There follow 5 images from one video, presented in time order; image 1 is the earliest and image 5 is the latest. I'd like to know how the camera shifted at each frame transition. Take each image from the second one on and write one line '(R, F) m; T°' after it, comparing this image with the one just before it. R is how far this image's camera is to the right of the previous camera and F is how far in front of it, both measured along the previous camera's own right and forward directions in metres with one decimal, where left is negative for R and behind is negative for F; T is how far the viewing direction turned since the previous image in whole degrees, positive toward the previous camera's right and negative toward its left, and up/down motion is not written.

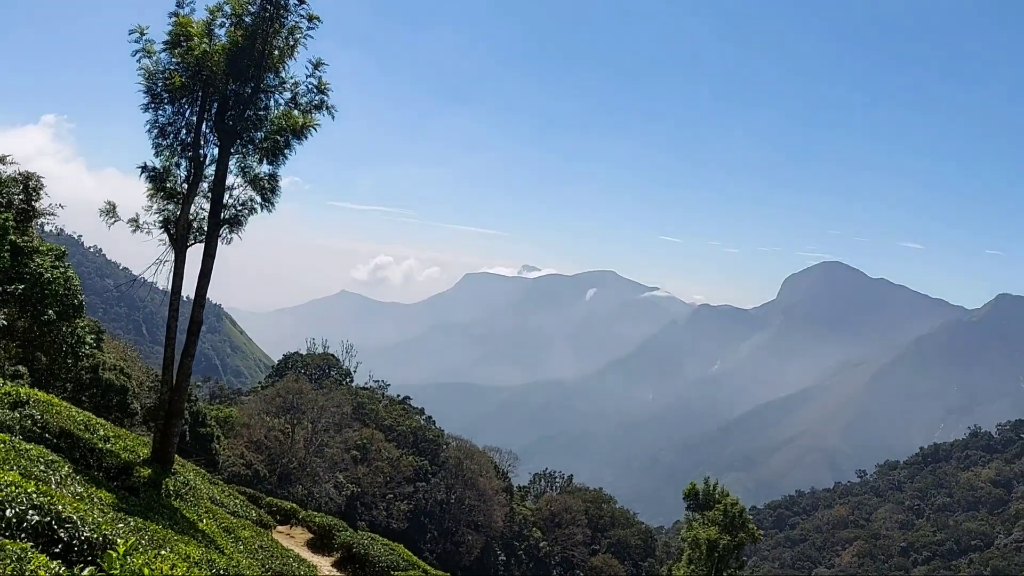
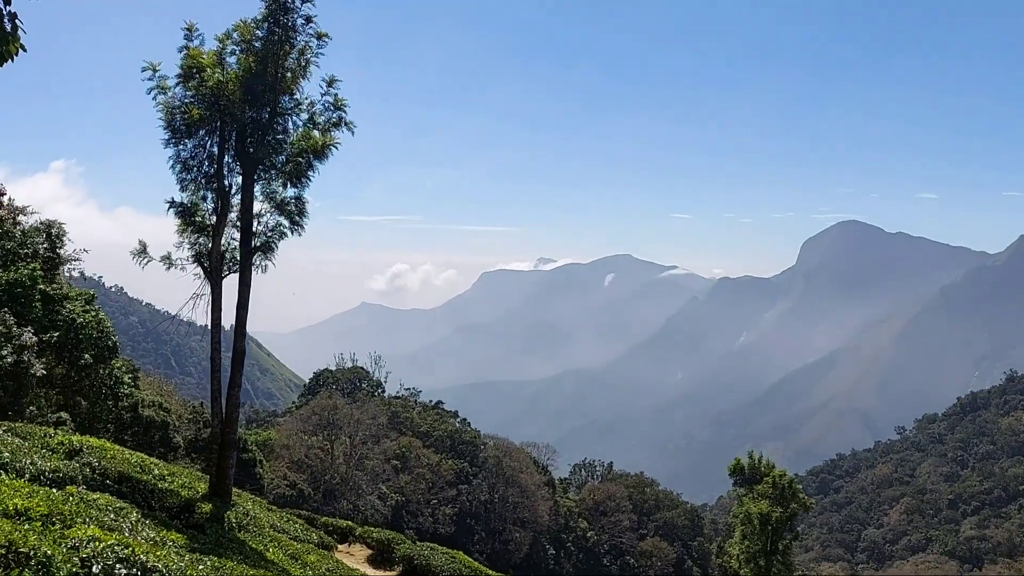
(-0.4, +0.2) m; -2°
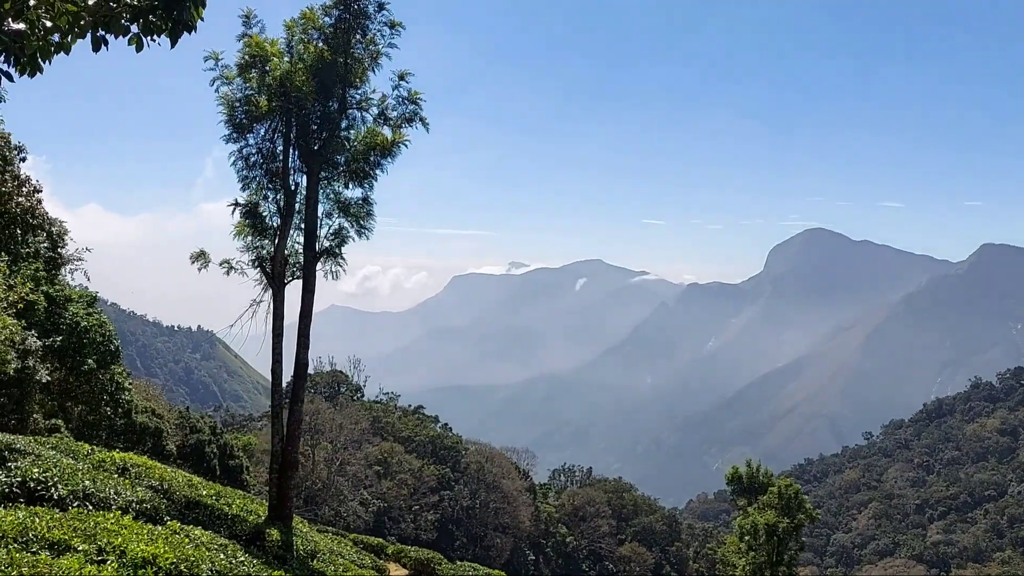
(-2.1, +0.6) m; +3°
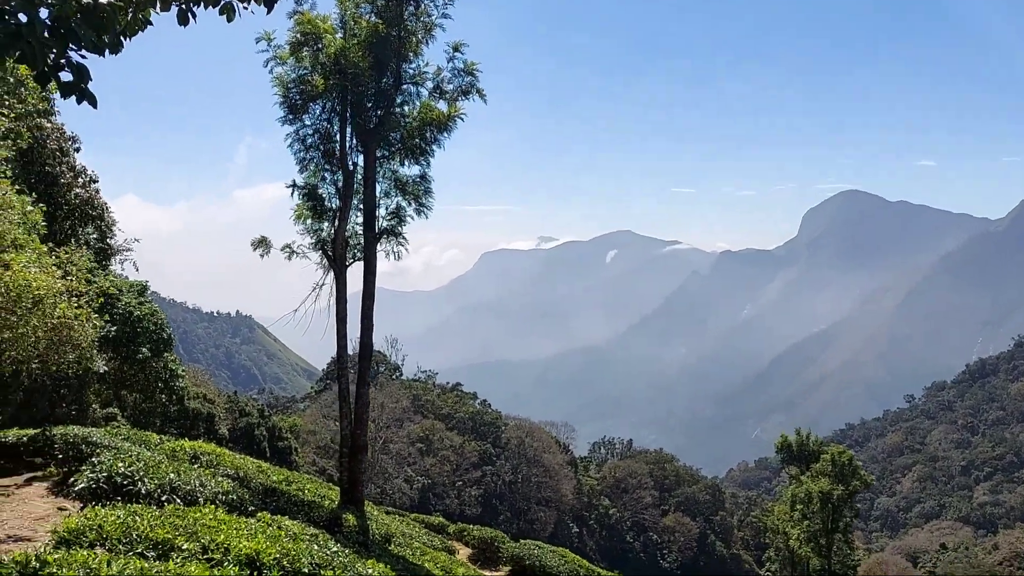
(-0.7, +0.4) m; -3°
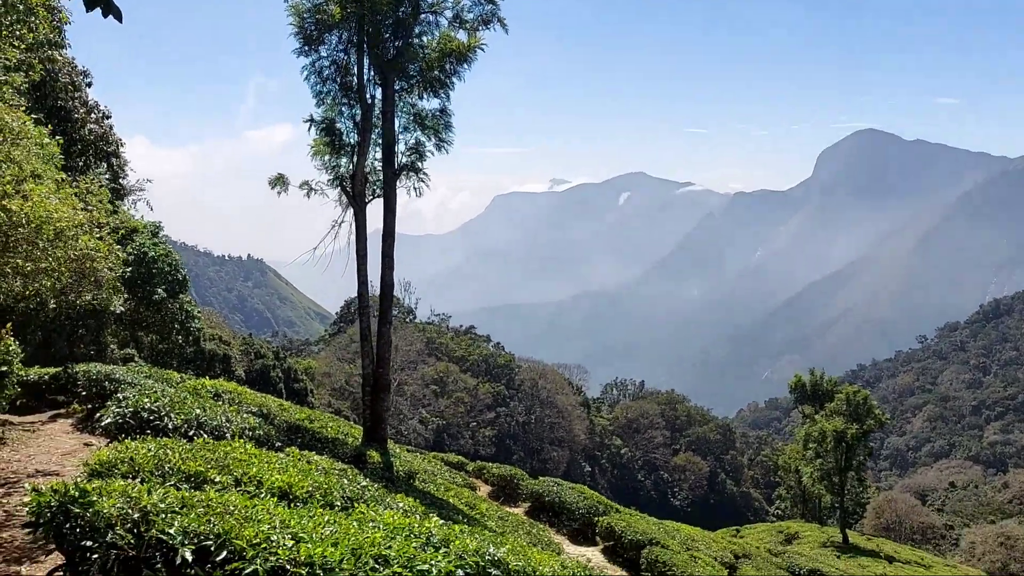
(-0.2, +0.3) m; -1°
